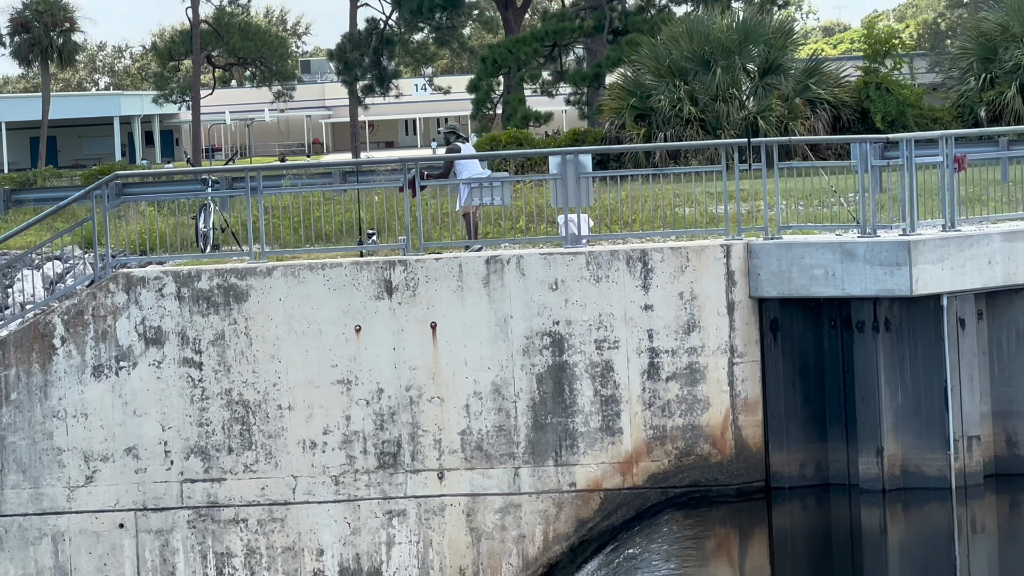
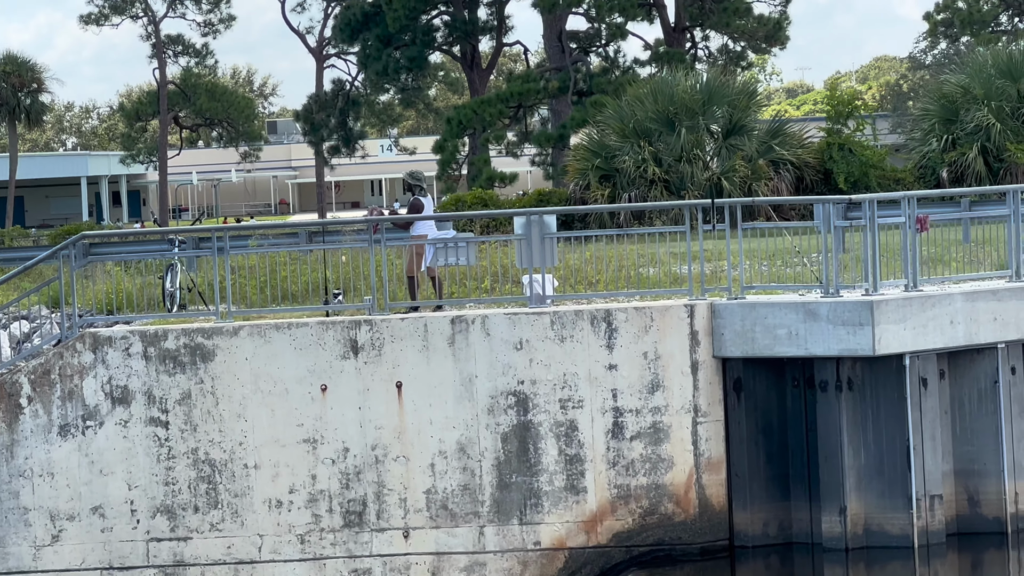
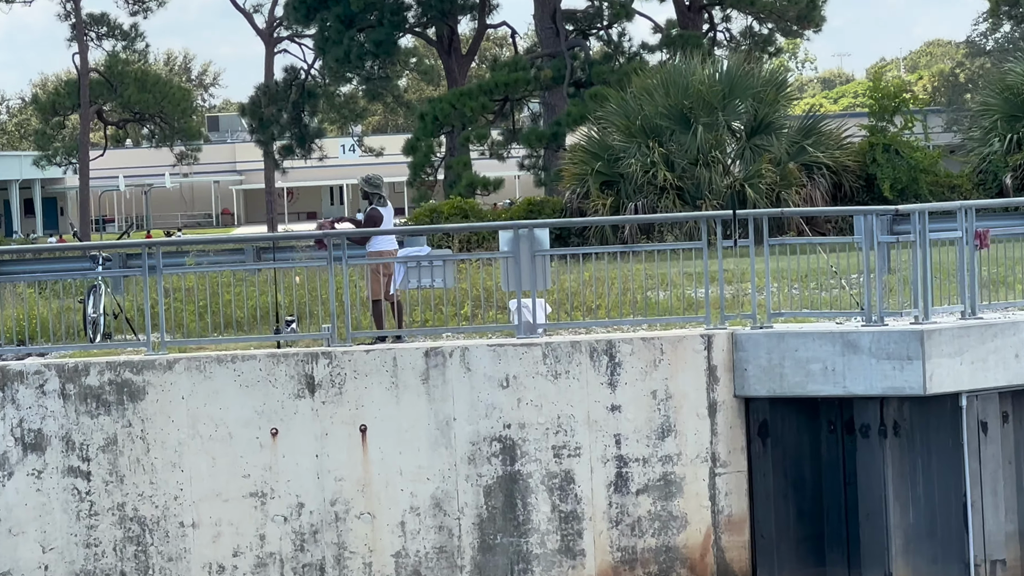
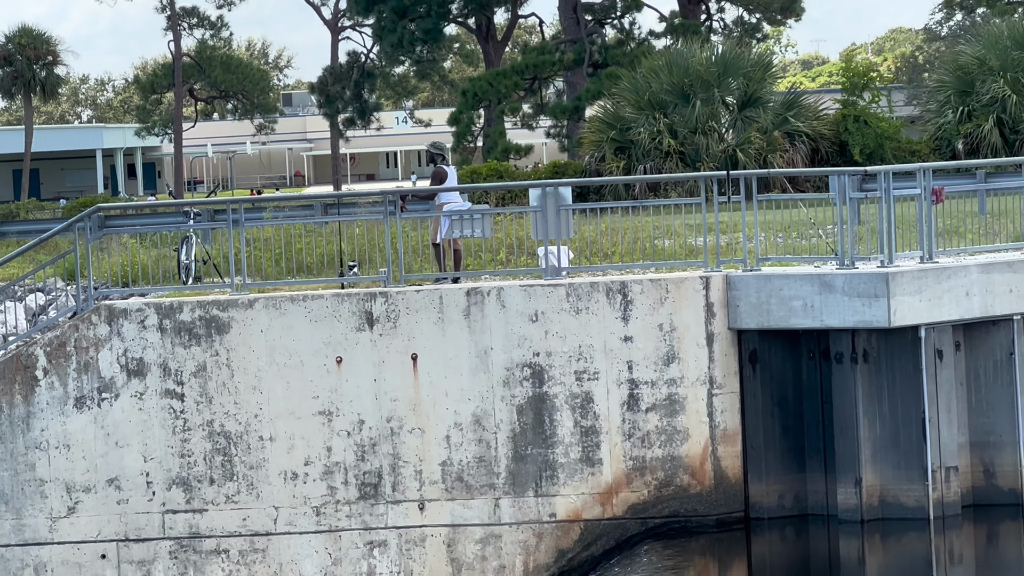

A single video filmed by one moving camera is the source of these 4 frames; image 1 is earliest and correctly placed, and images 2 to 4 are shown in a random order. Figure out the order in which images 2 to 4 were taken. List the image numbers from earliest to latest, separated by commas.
4, 2, 3
